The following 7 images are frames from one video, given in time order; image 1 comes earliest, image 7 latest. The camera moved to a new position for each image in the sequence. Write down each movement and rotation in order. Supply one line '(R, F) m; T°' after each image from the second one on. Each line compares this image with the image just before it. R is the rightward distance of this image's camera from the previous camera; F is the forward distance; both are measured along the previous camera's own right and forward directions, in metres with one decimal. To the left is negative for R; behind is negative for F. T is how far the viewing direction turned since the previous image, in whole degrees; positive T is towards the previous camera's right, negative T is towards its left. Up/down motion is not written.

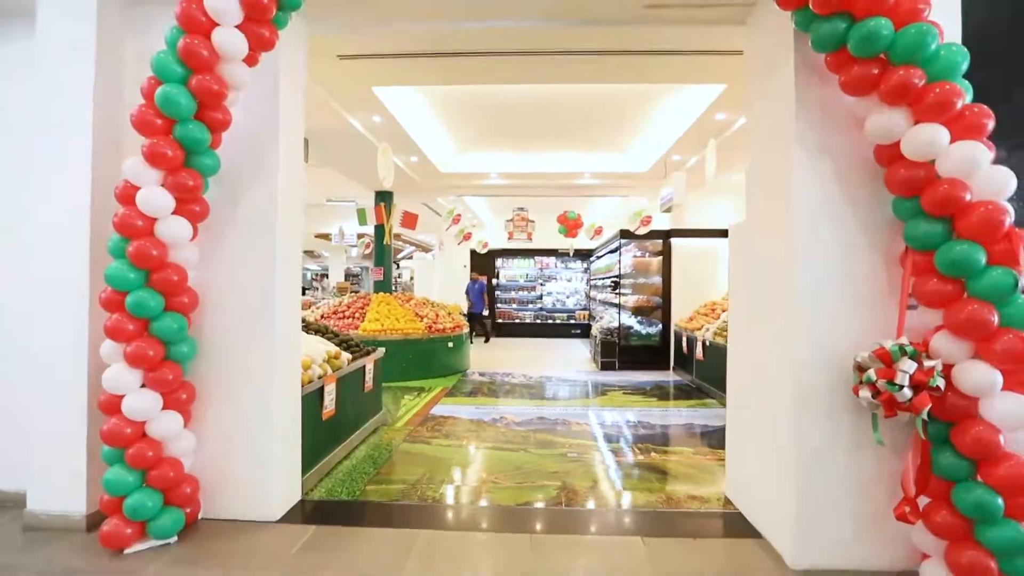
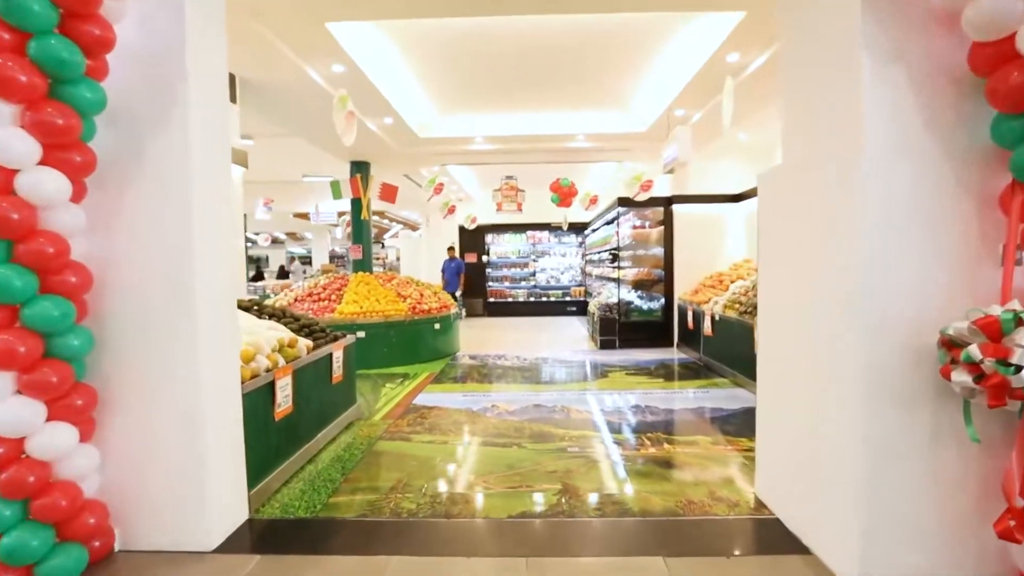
(0.0, +0.6) m; +1°
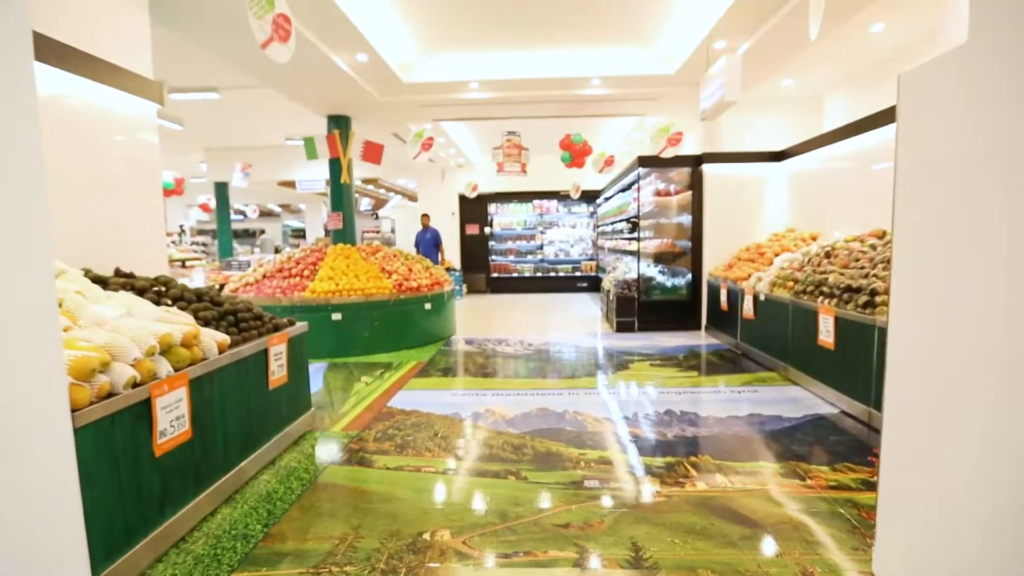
(+0.1, +1.0) m; -1°
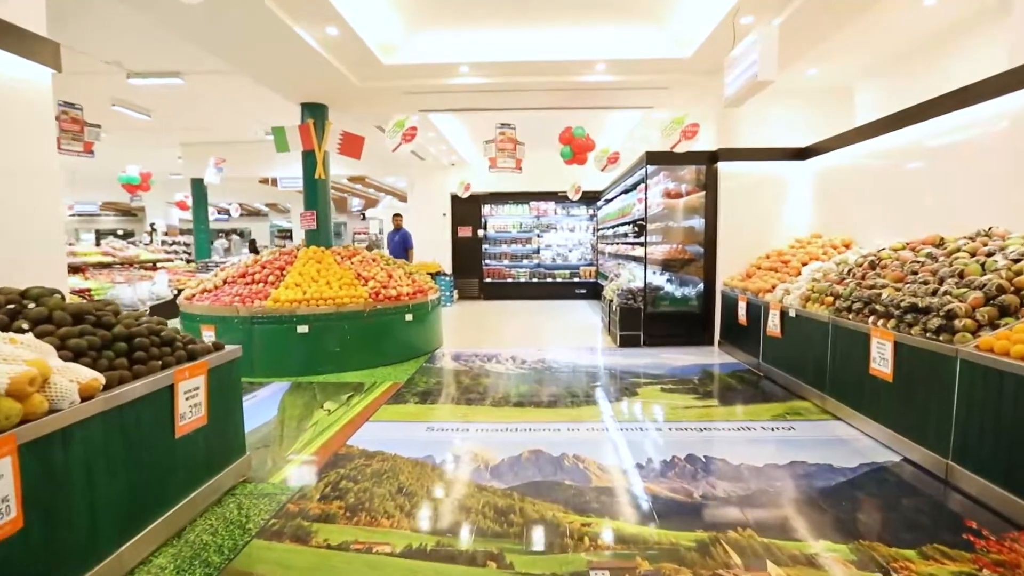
(0.0, +0.7) m; 0°
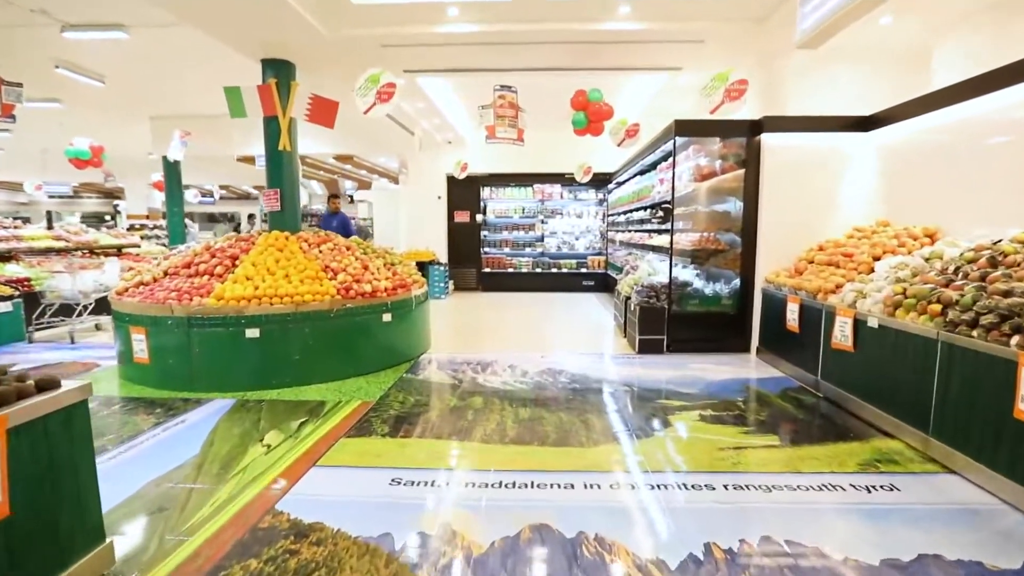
(0.0, +0.9) m; 0°
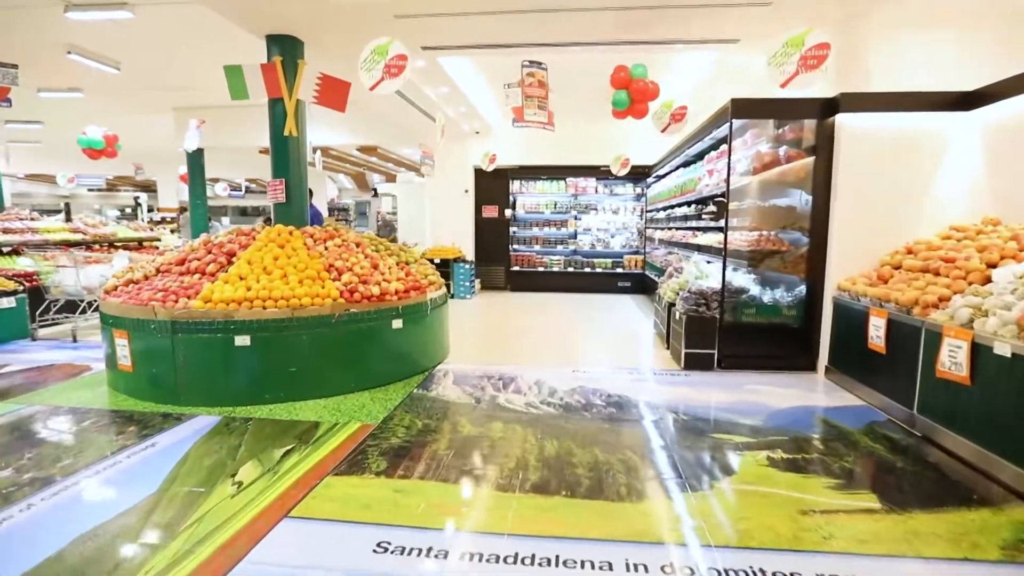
(0.0, +0.6) m; -3°
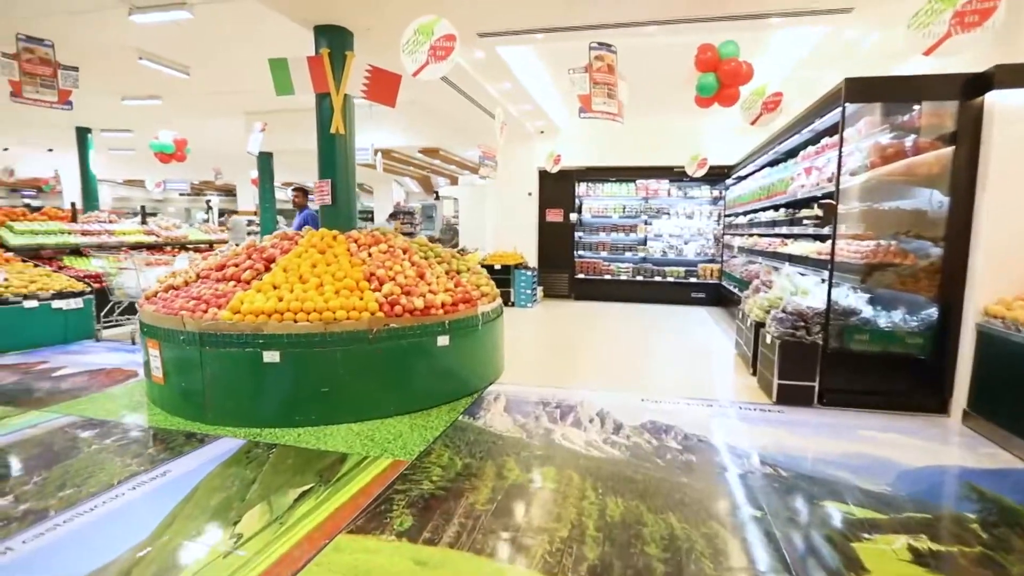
(0.0, +0.5) m; -7°
